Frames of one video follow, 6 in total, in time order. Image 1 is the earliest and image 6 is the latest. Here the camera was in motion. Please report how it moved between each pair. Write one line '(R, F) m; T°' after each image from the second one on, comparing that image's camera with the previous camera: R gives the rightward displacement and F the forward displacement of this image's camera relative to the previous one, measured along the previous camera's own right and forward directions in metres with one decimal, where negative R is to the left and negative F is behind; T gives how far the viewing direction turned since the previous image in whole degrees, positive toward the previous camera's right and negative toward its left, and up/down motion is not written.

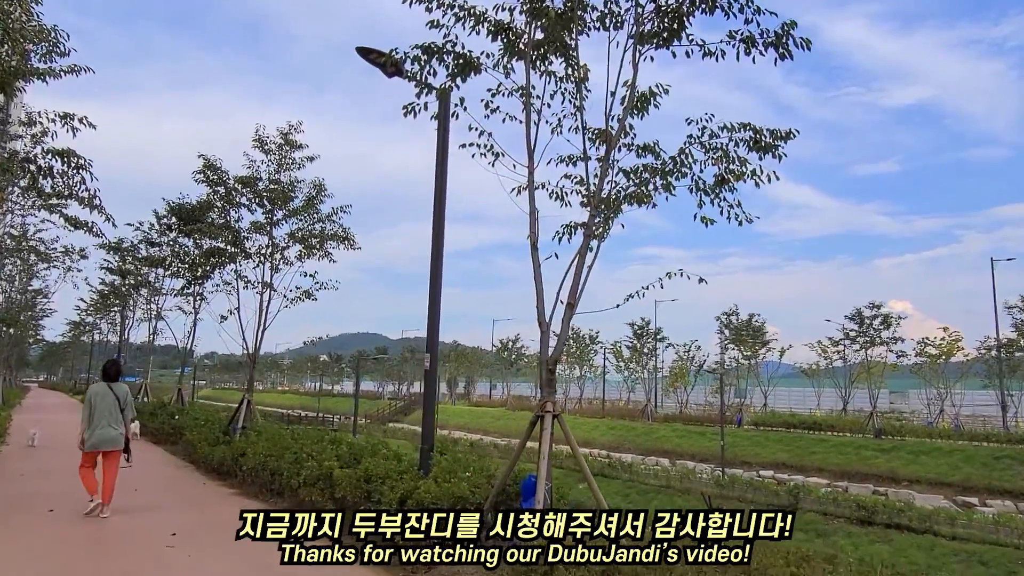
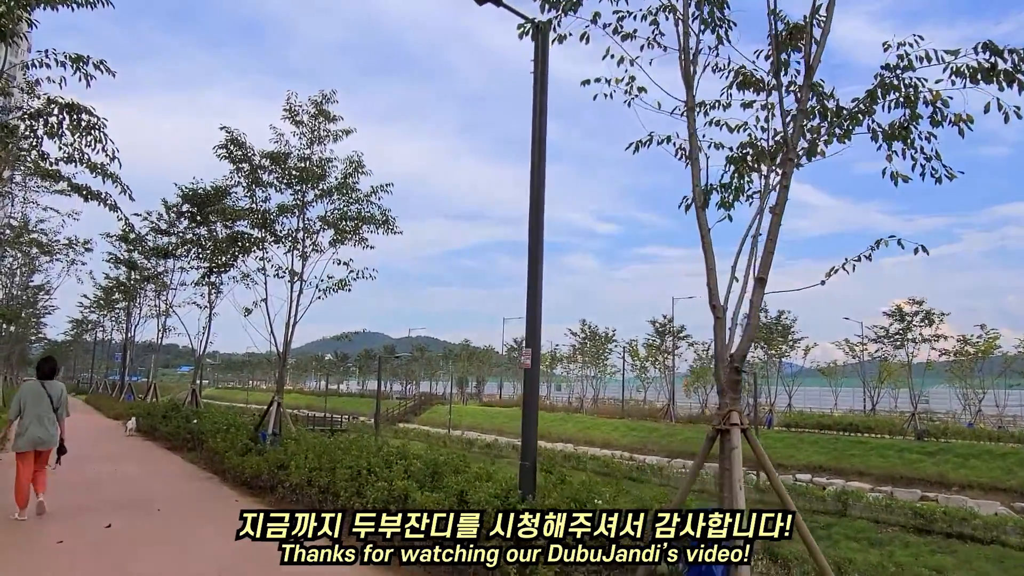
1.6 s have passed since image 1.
(-0.7, +0.9) m; 0°
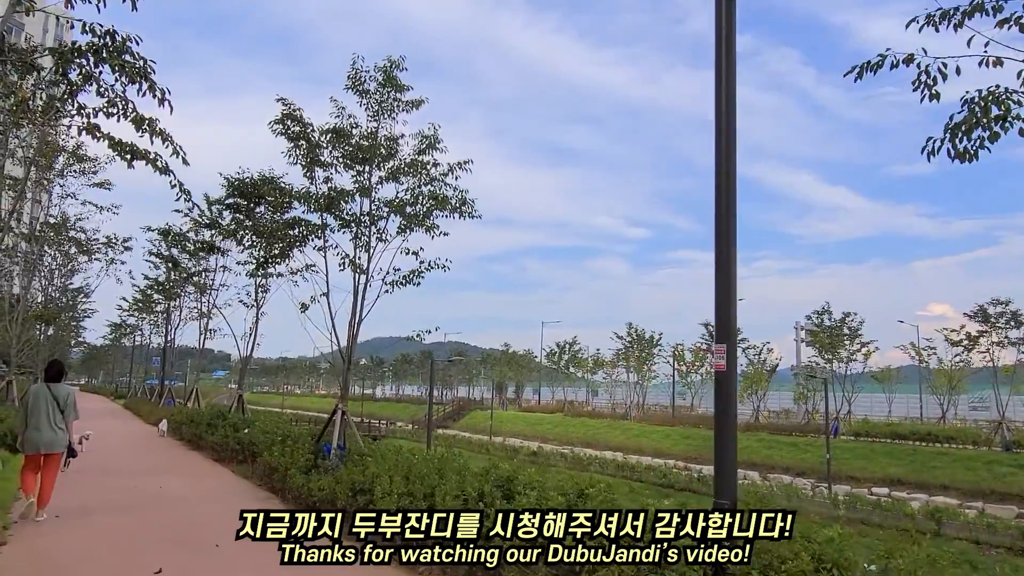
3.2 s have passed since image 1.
(-0.6, +1.0) m; -2°
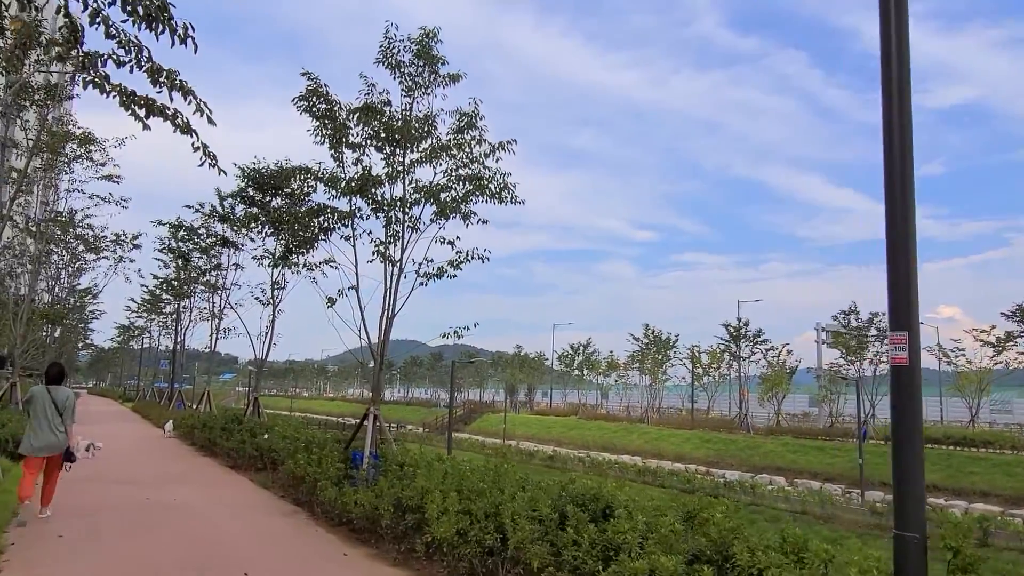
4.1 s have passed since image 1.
(-0.4, +0.6) m; 0°
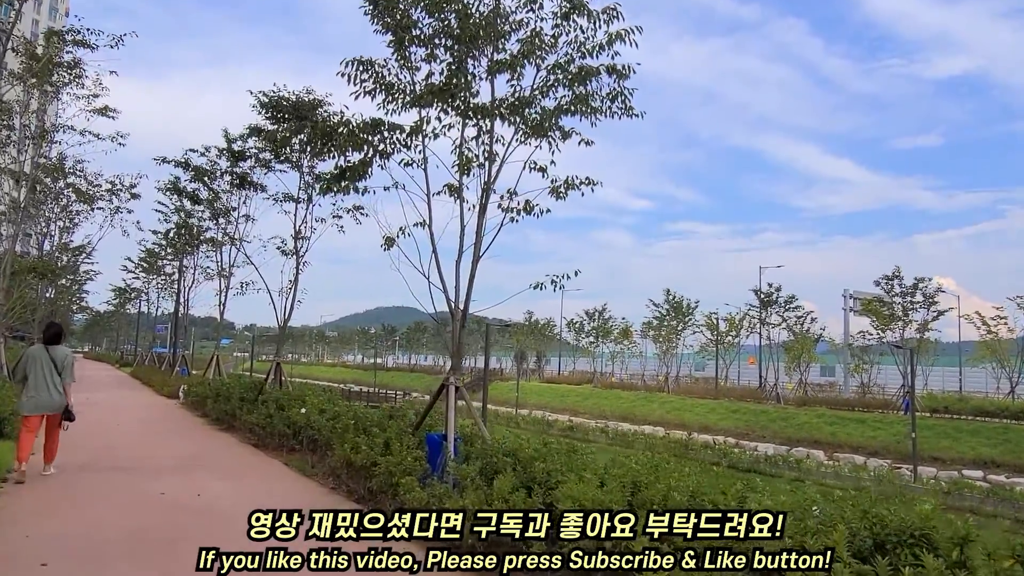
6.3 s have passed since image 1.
(-0.8, +1.4) m; 0°
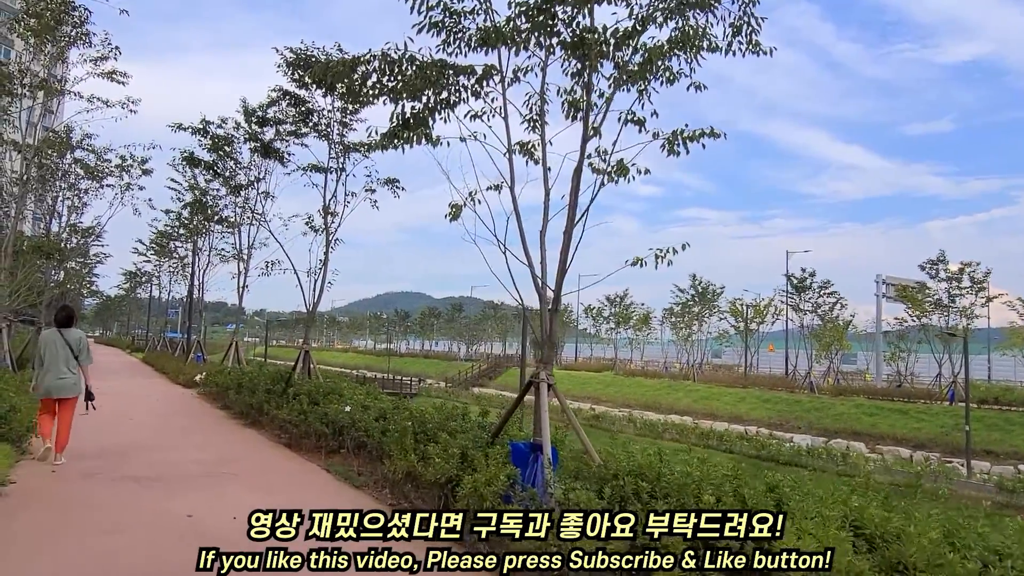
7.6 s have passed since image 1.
(-0.5, +0.9) m; -1°
